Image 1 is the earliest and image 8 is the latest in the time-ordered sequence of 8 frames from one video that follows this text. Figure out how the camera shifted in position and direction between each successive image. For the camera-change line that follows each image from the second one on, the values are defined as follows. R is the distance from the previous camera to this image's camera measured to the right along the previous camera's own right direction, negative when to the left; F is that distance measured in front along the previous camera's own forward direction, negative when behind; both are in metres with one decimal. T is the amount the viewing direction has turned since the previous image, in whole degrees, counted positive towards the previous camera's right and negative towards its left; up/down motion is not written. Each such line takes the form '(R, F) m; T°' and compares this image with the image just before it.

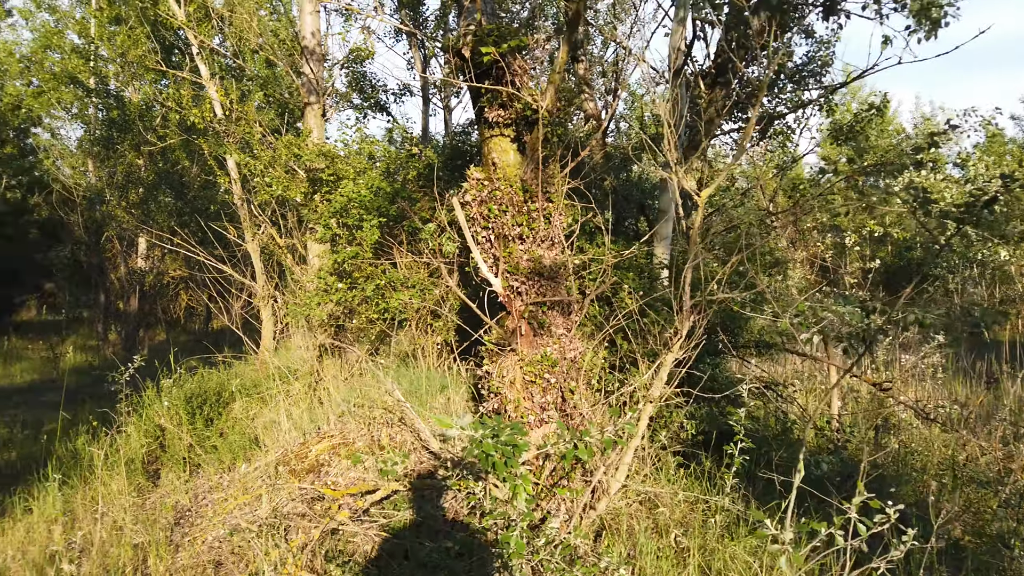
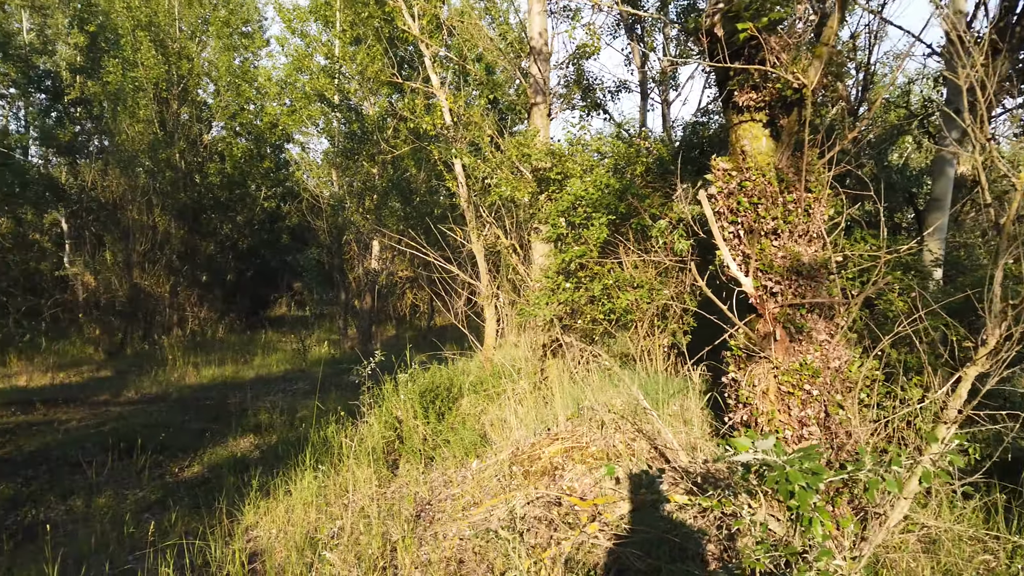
(-0.2, +0.1) m; -15°
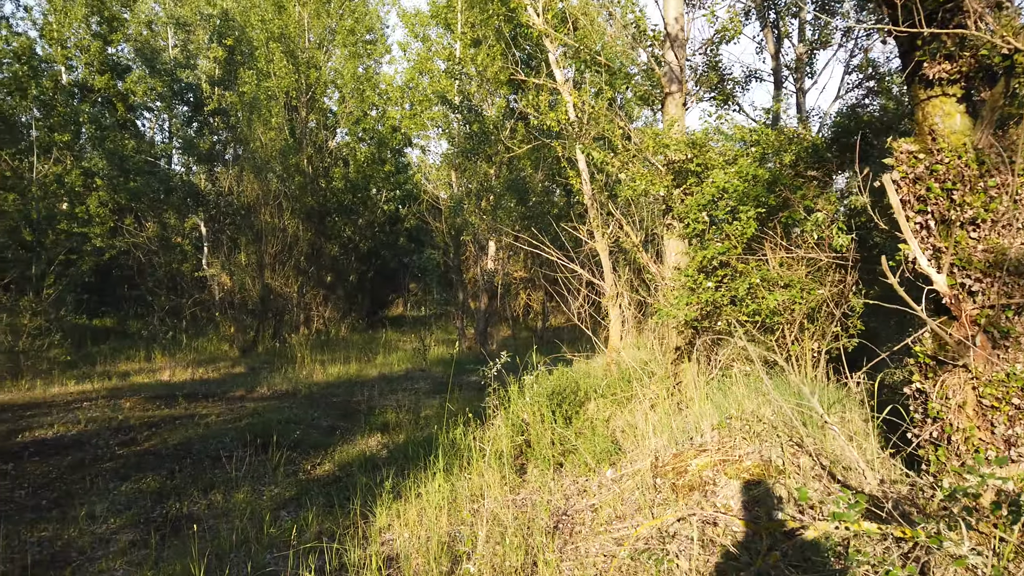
(-0.1, +0.2) m; -8°
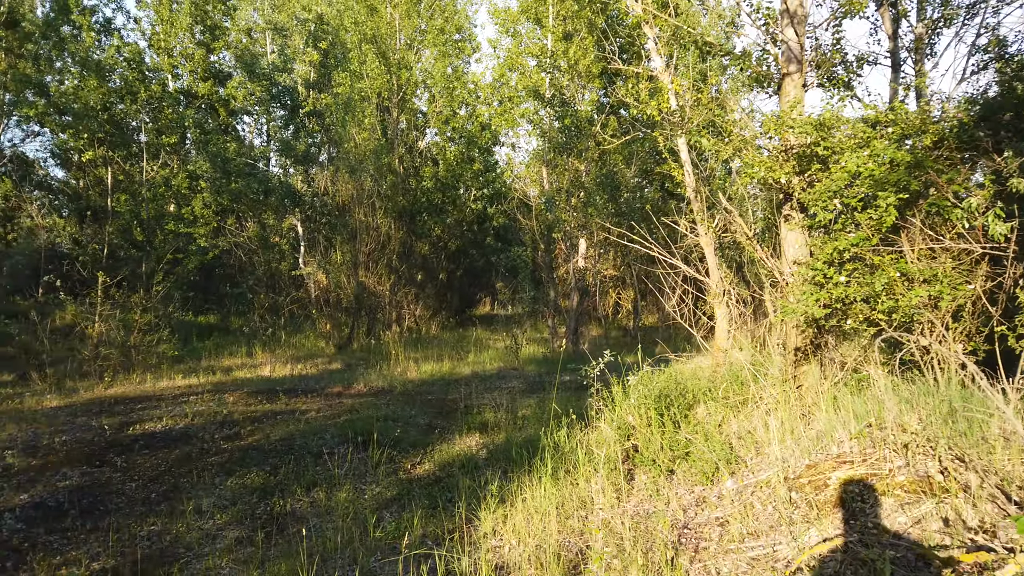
(-0.1, +0.2) m; -6°
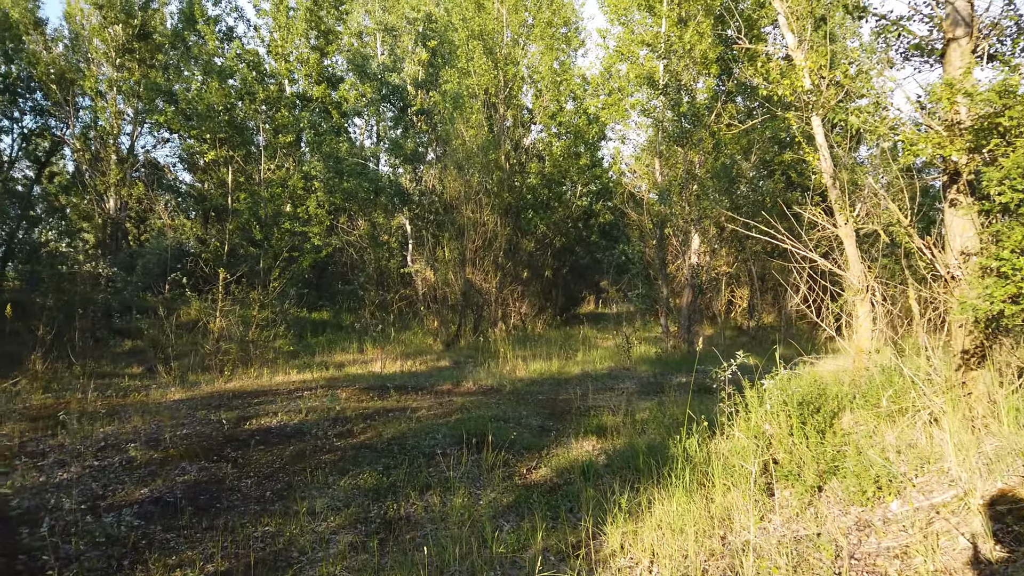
(-0.1, +0.3) m; -8°
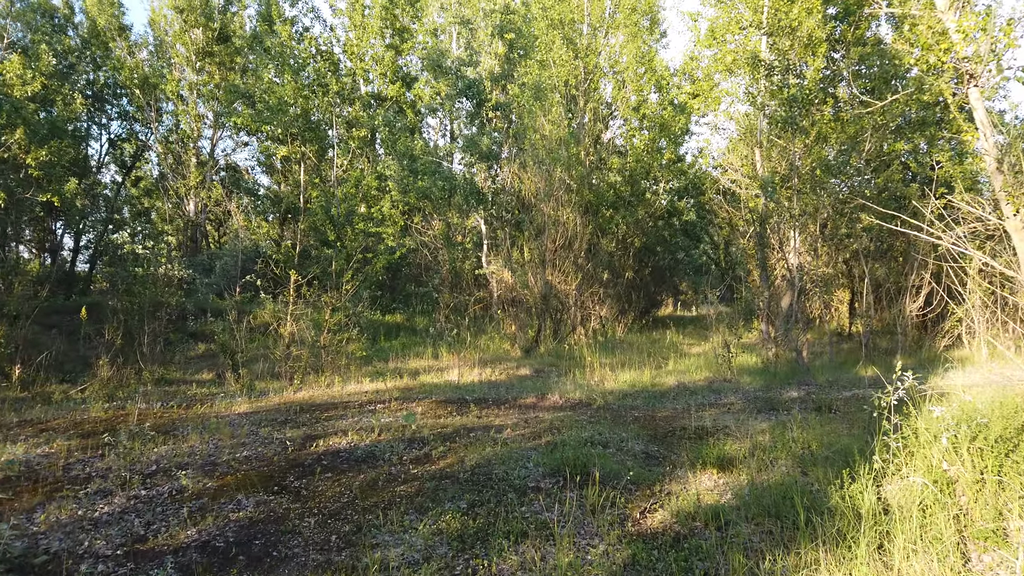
(-0.2, +0.7) m; -5°
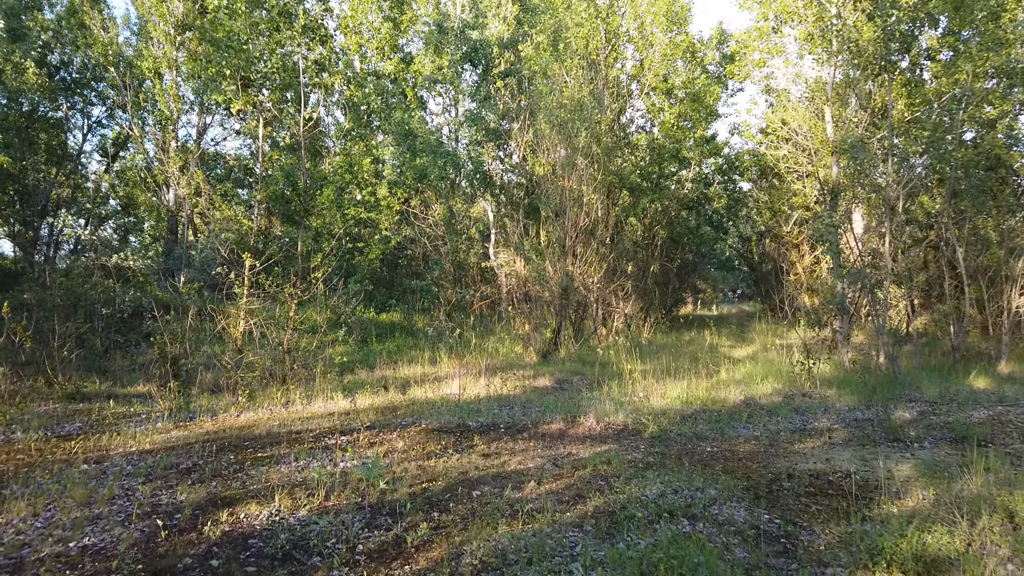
(-0.1, +1.9) m; -1°
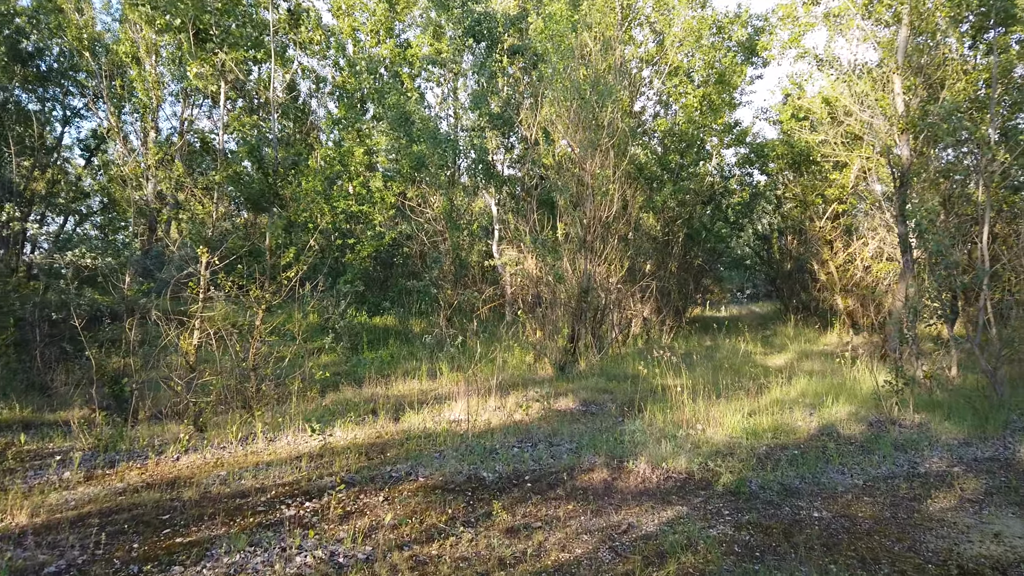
(-0.2, +1.3) m; 0°
